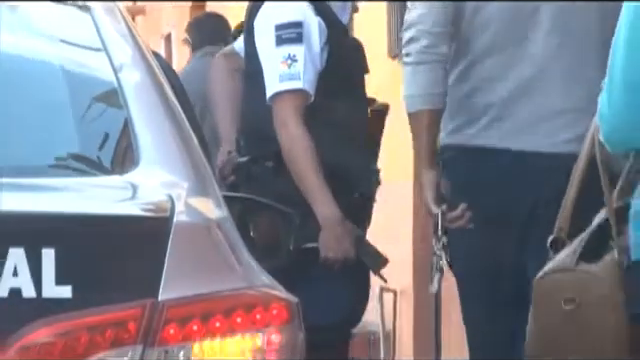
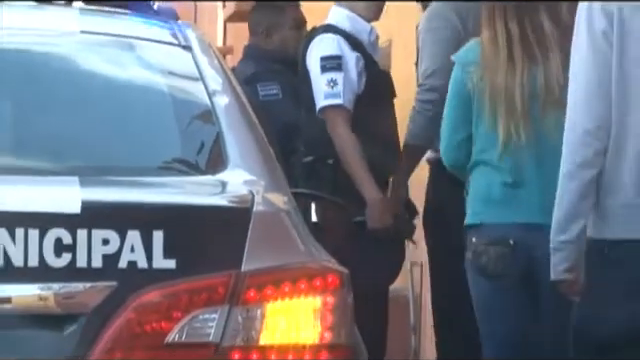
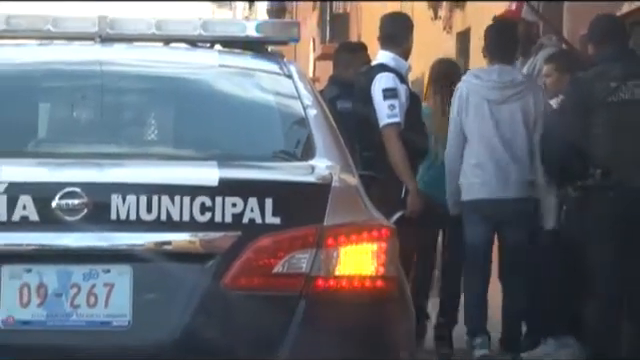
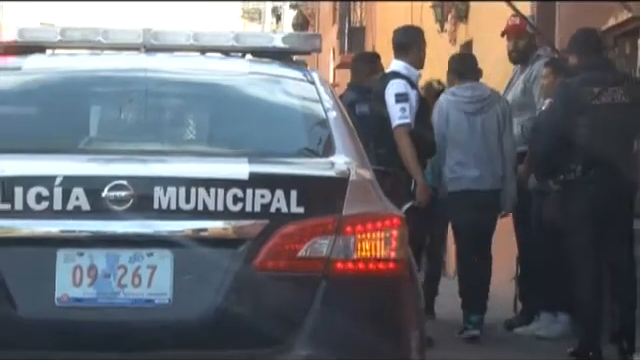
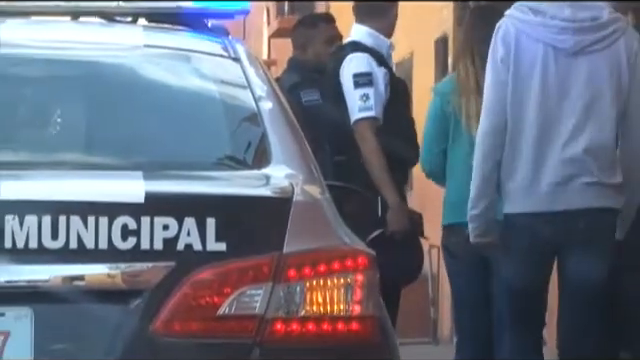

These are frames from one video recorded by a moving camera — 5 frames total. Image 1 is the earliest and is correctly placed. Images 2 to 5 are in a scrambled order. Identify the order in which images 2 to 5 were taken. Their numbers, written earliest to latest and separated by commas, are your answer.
2, 5, 3, 4
